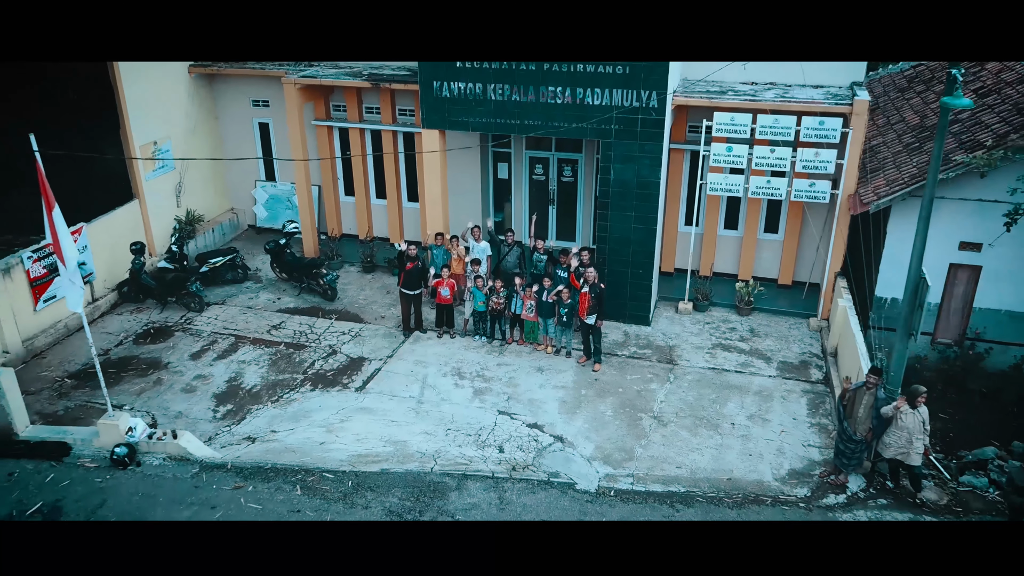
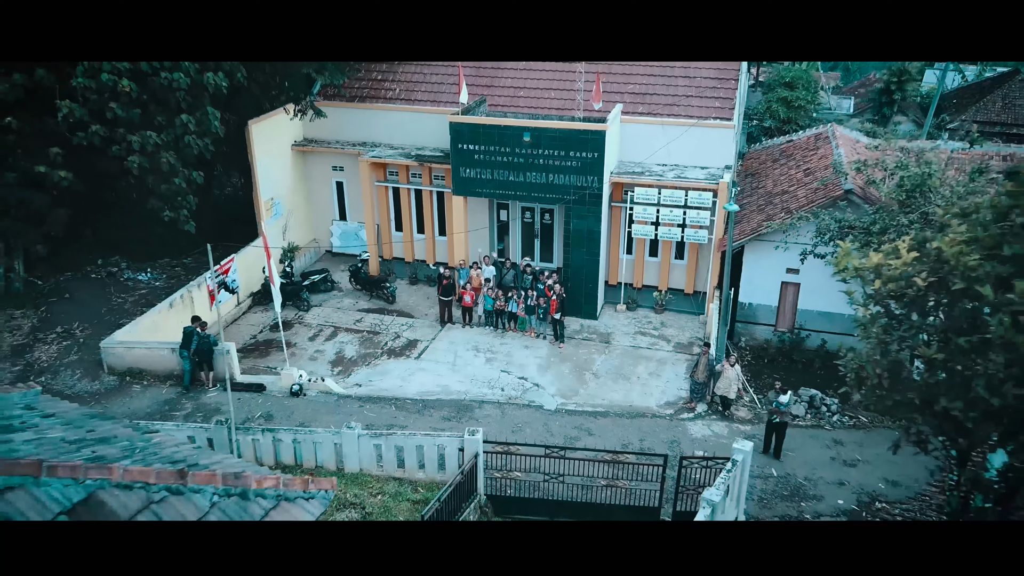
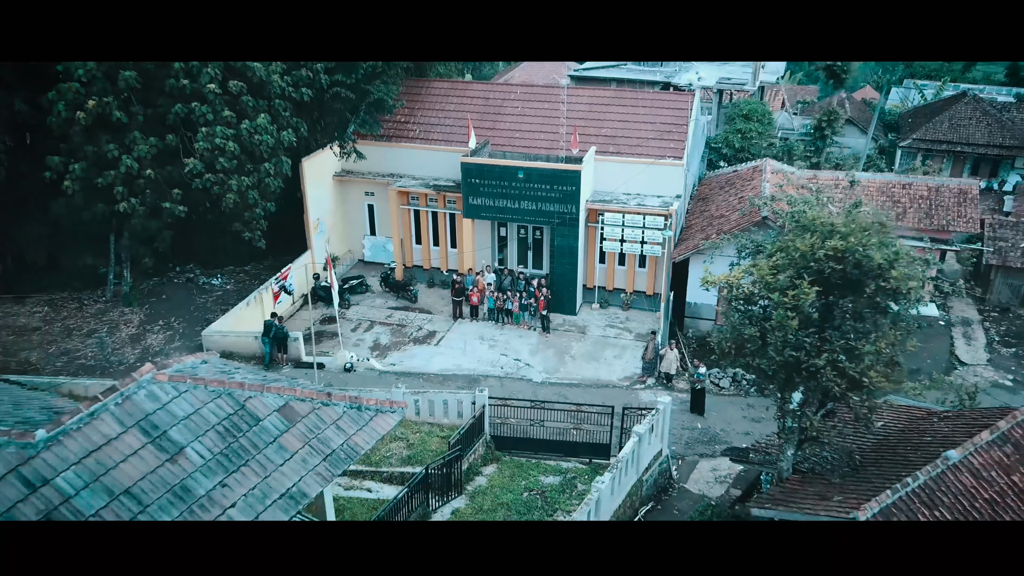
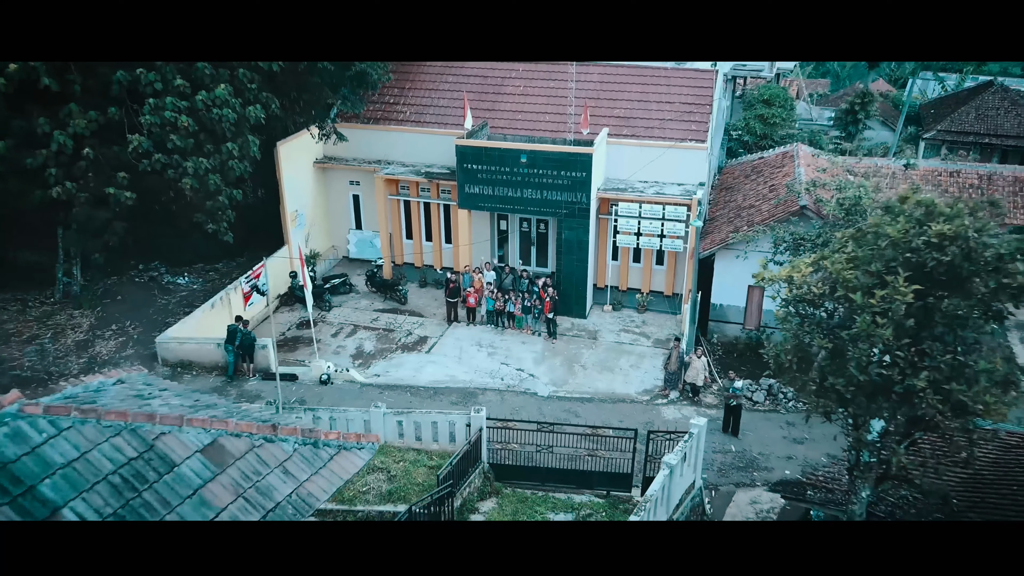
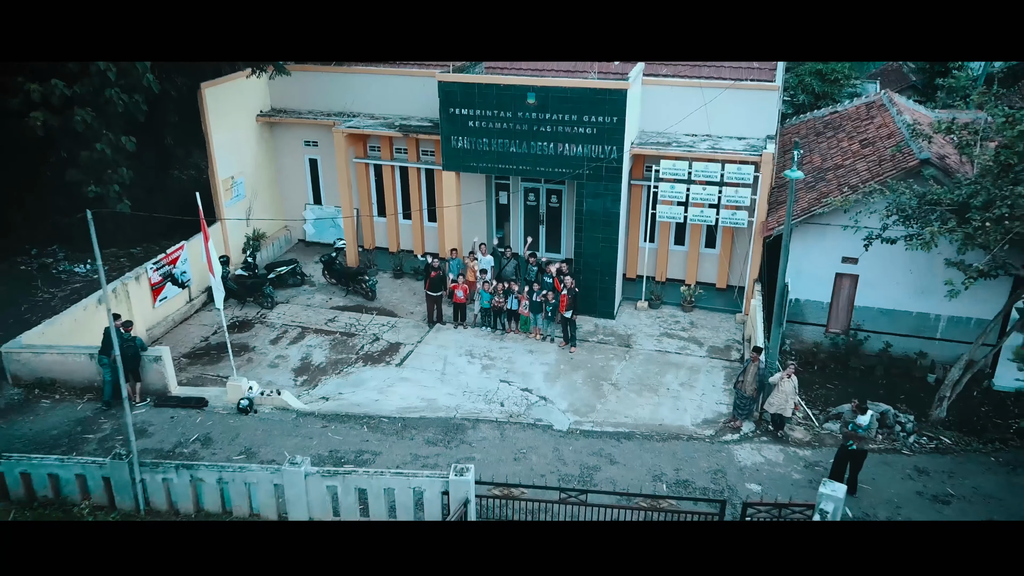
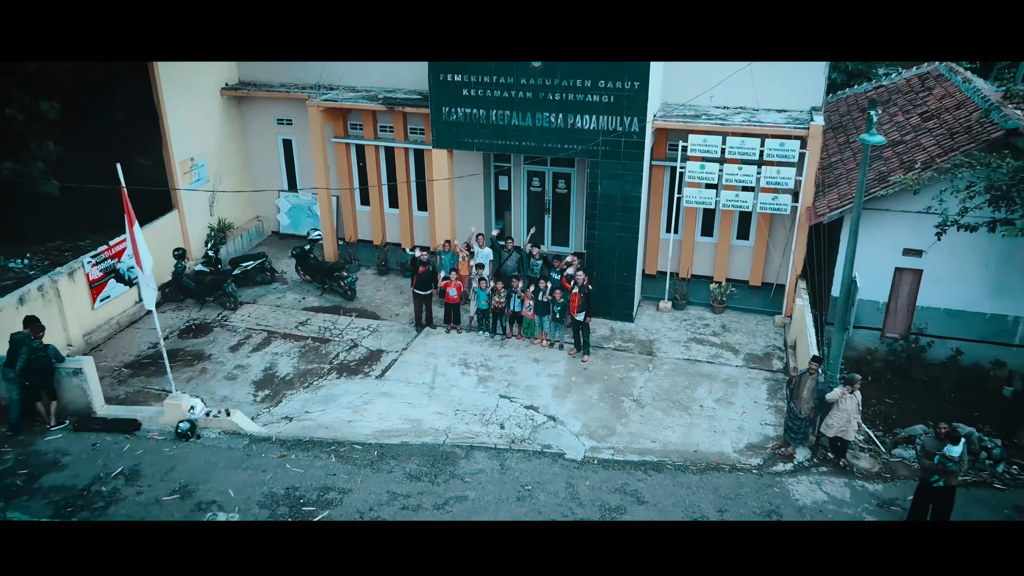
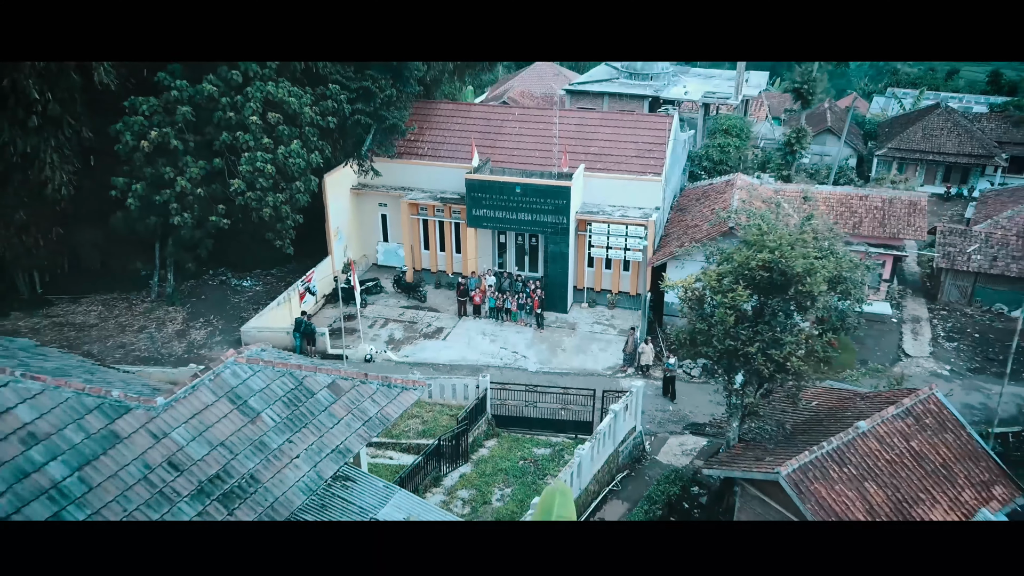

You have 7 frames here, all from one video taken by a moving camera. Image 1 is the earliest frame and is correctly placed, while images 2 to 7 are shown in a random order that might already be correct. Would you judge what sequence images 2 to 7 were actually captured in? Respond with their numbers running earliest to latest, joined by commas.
6, 5, 2, 4, 3, 7
